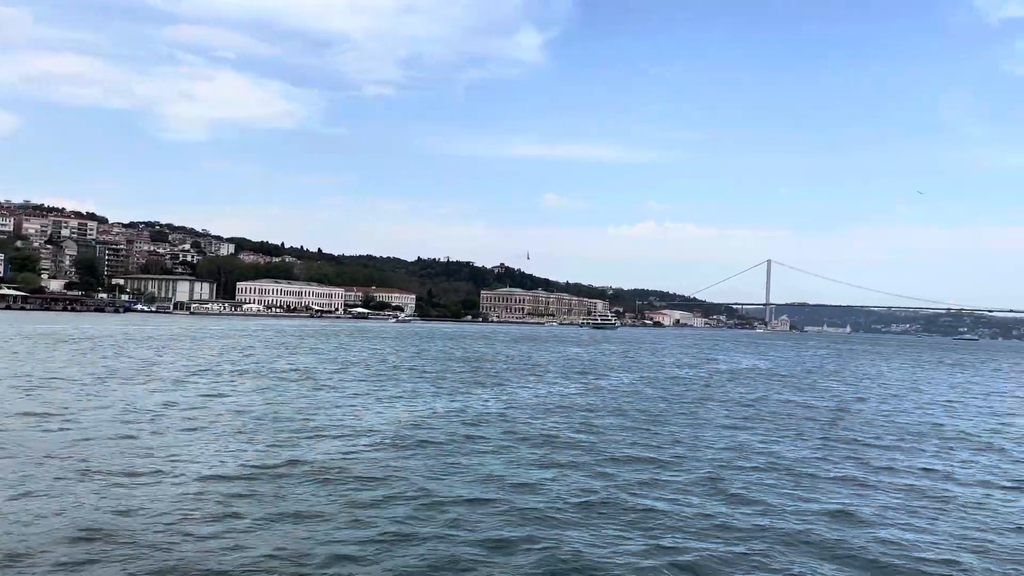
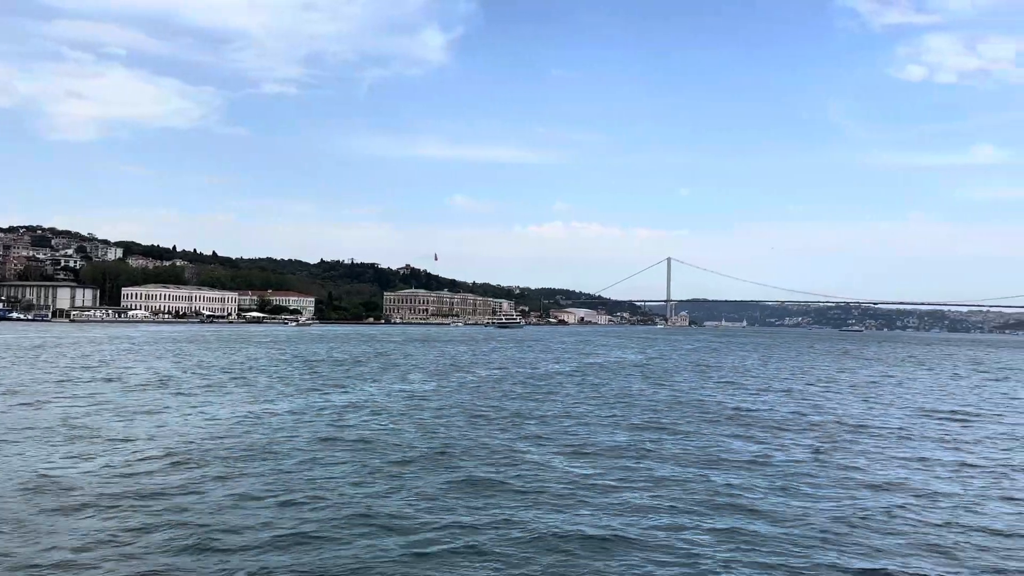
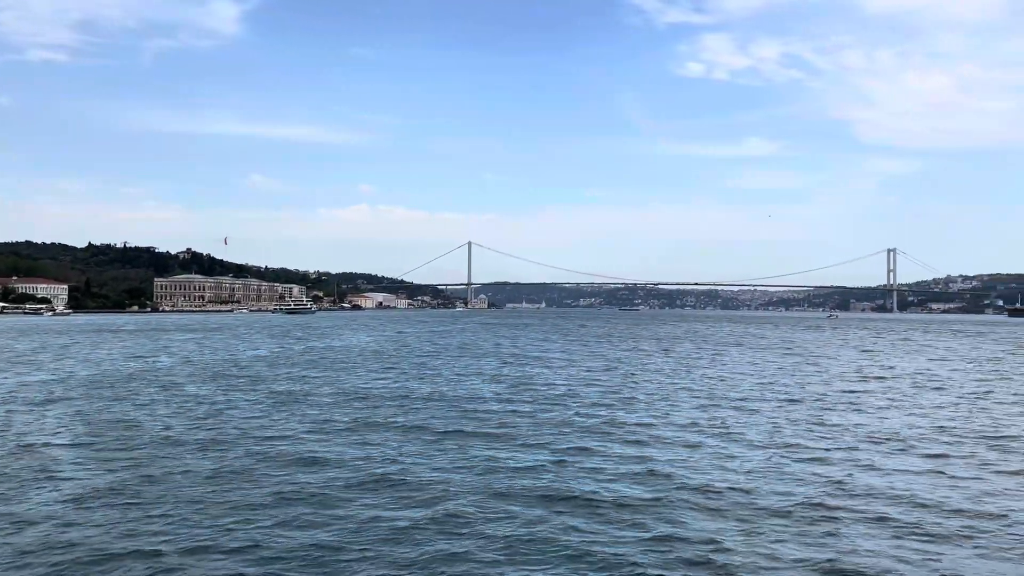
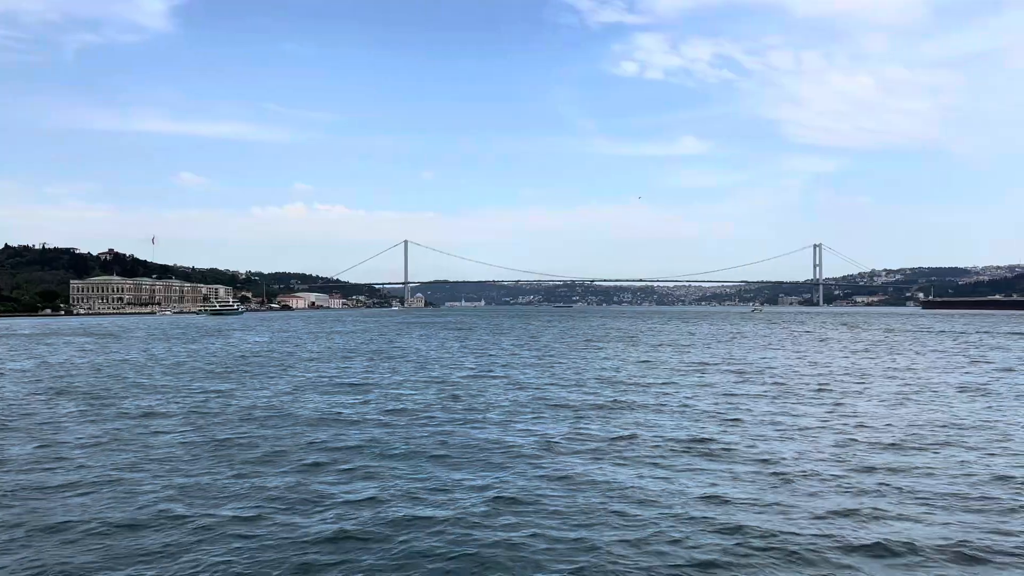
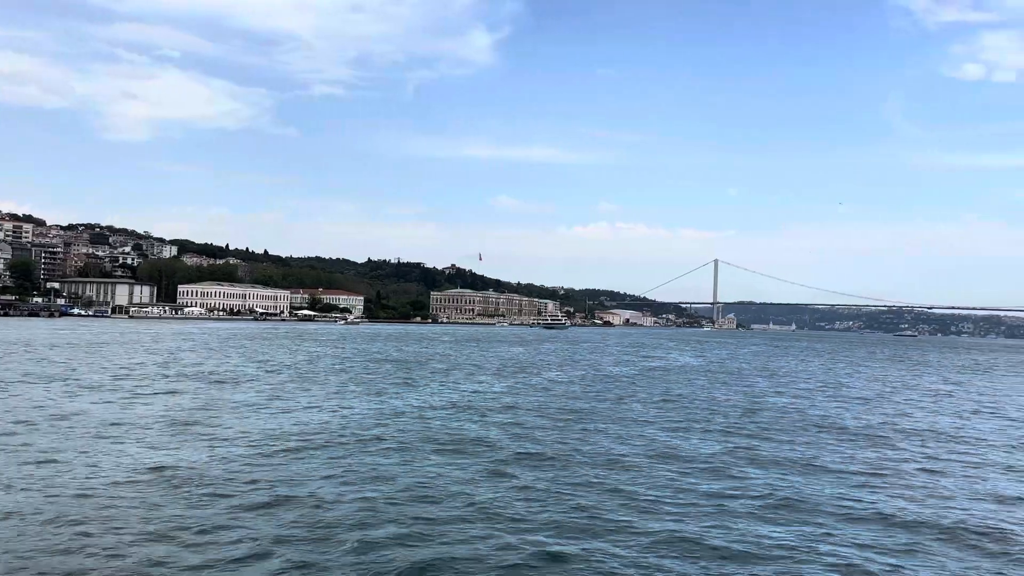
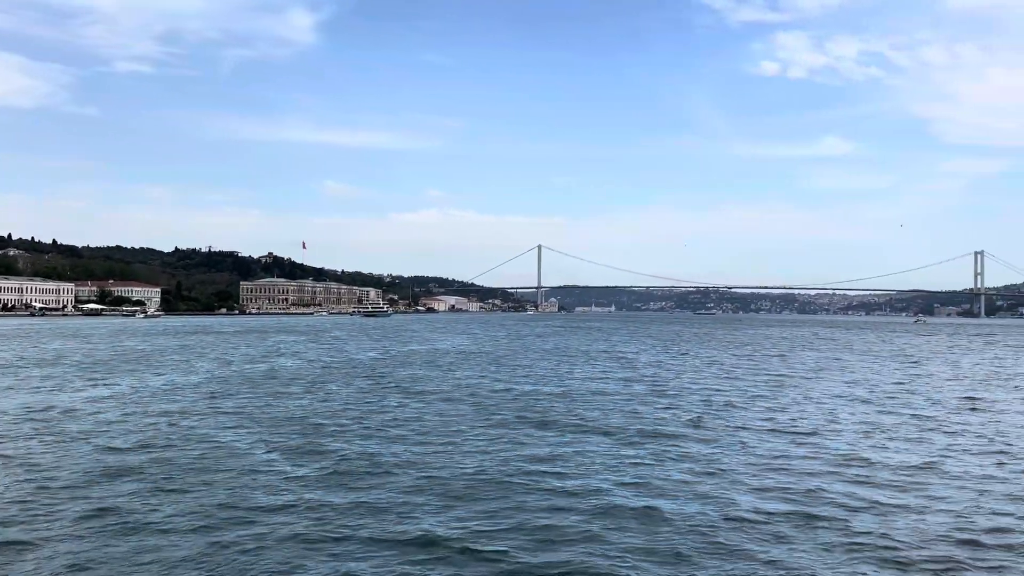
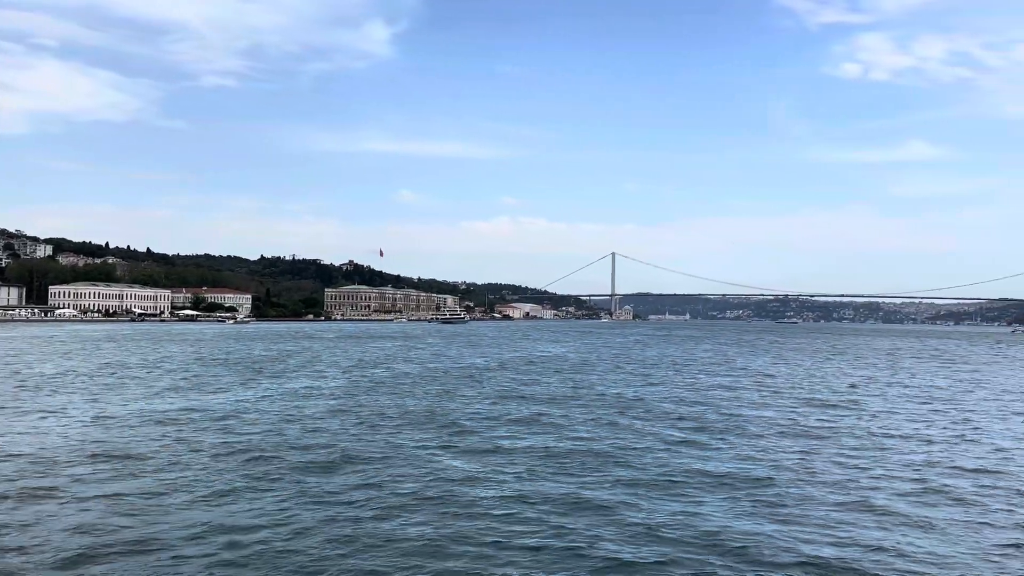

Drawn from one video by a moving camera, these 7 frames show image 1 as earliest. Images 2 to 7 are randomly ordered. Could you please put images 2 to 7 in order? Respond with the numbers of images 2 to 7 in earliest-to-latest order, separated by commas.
5, 2, 7, 6, 3, 4
